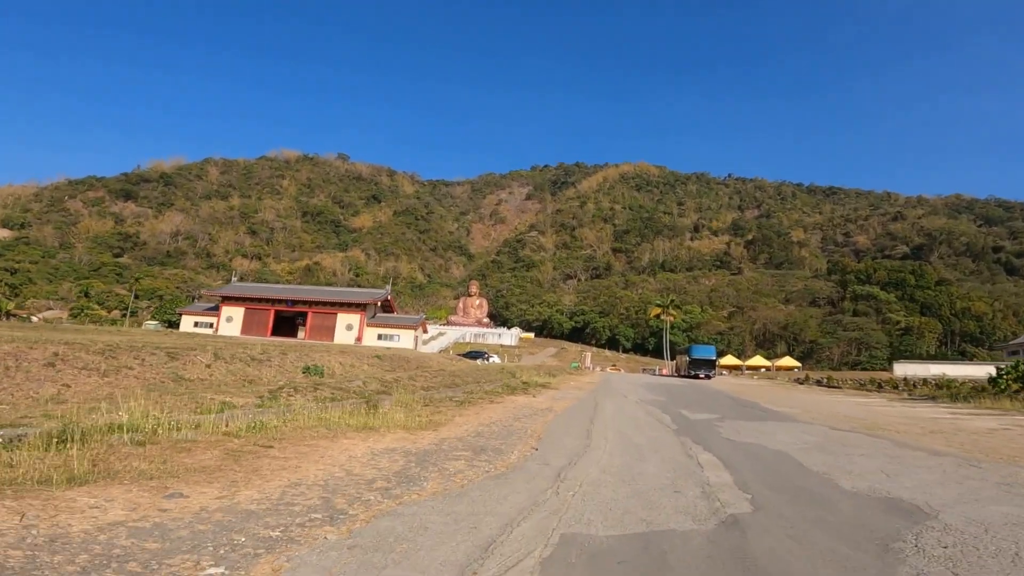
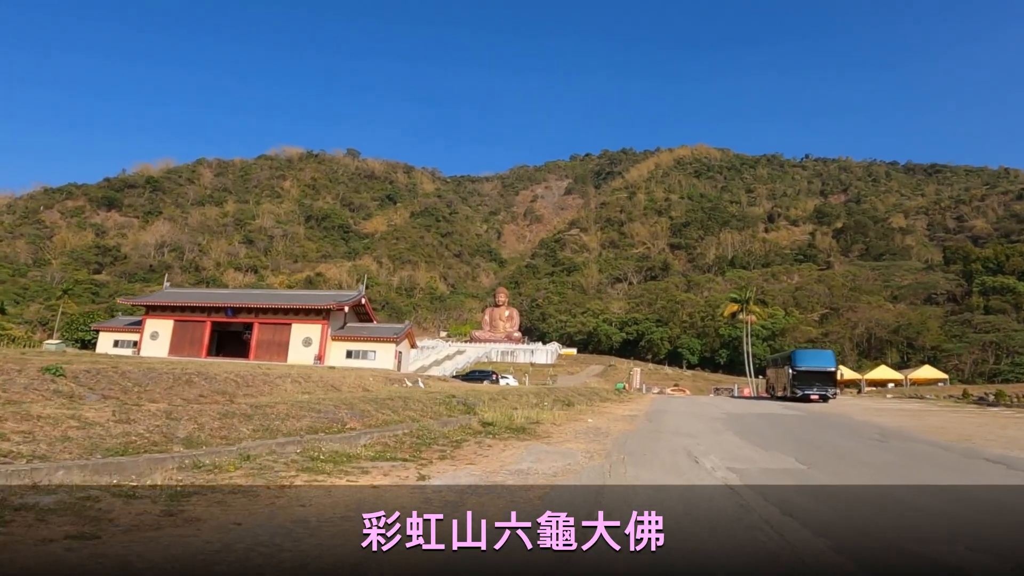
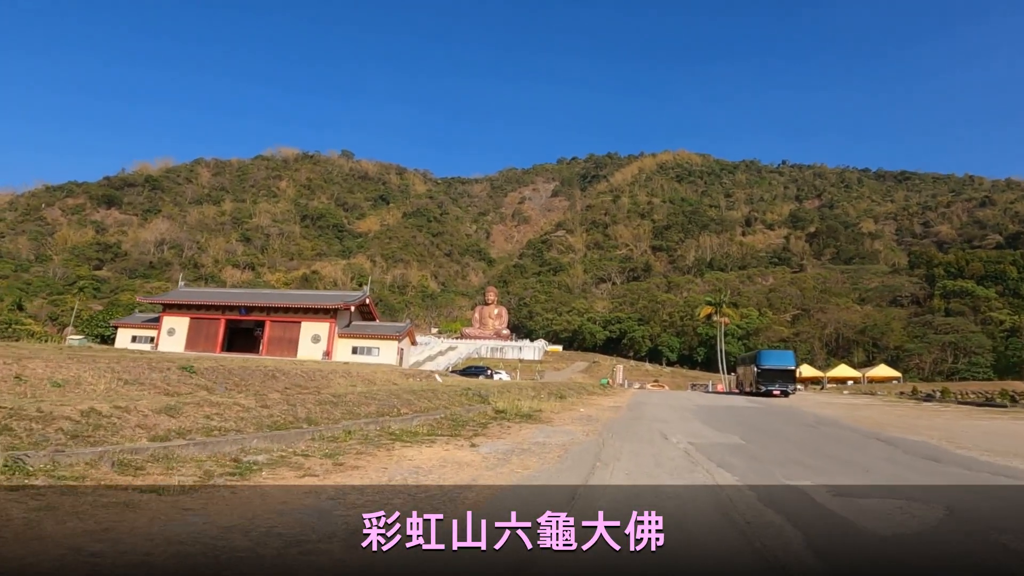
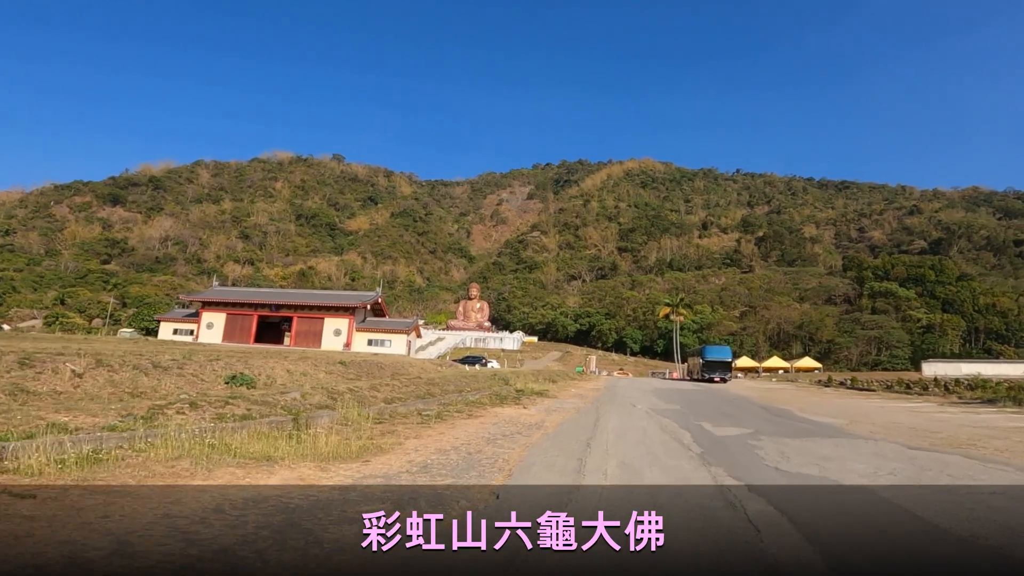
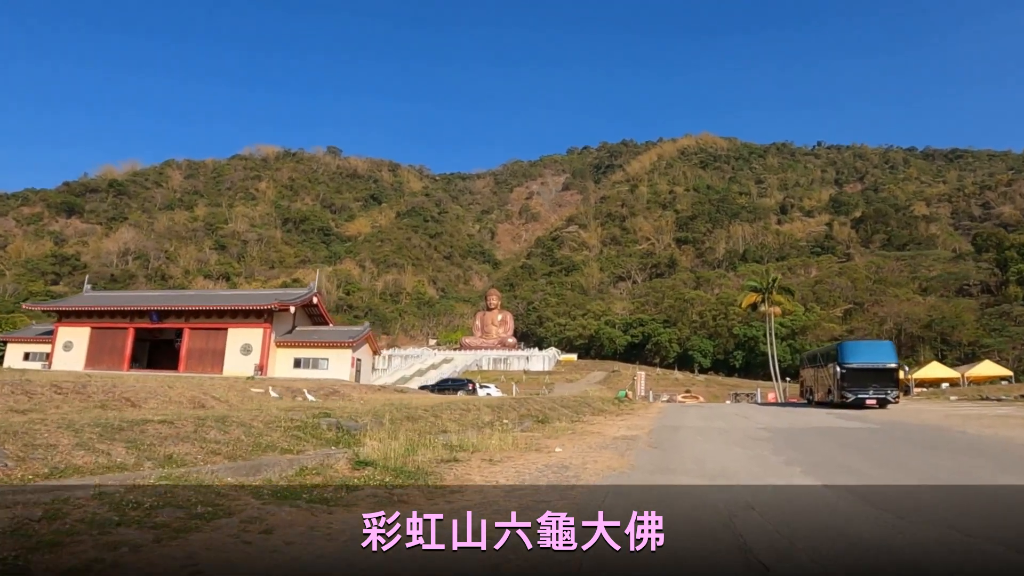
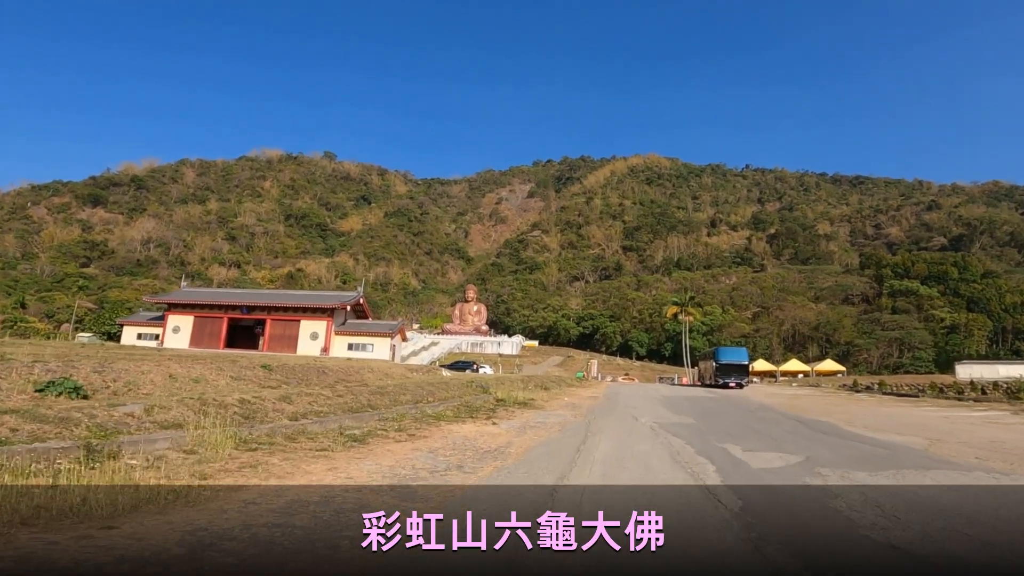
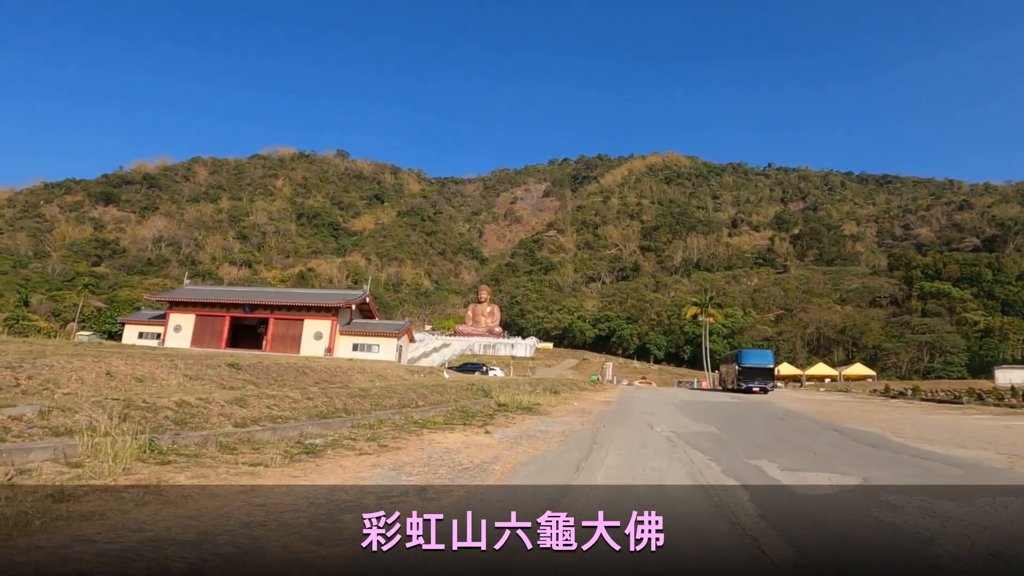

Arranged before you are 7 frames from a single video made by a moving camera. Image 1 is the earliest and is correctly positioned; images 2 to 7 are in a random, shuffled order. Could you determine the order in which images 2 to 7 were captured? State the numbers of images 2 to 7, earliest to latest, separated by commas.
4, 6, 7, 3, 2, 5
